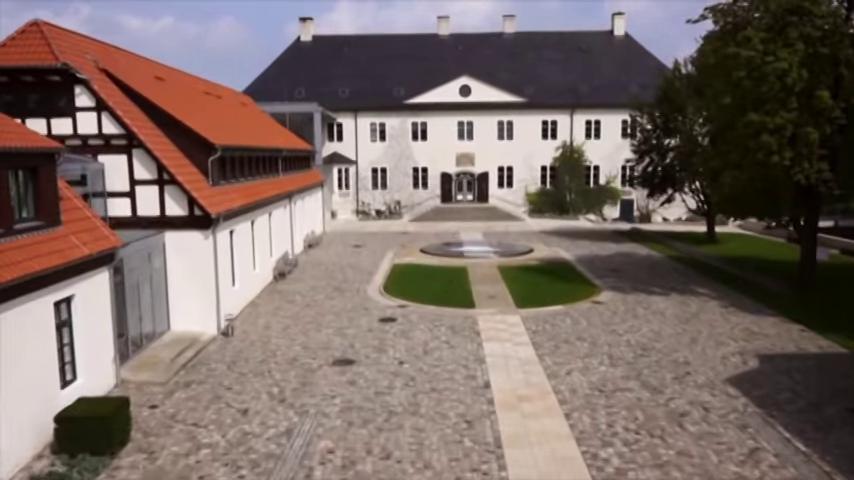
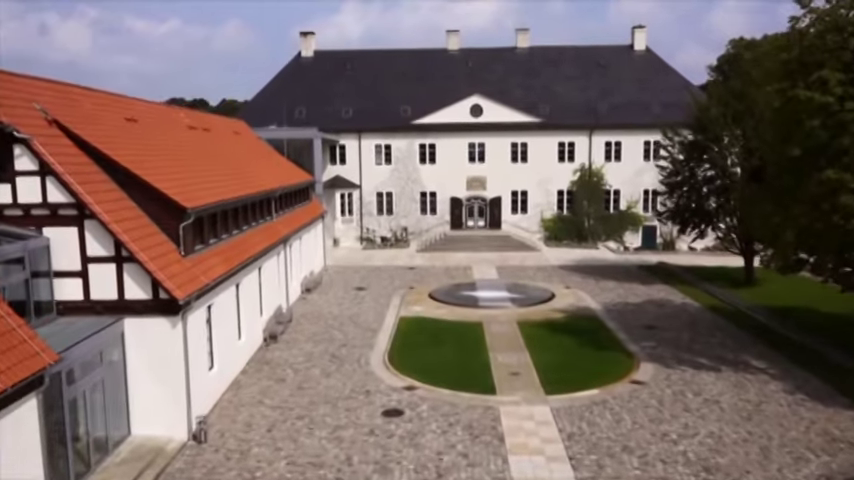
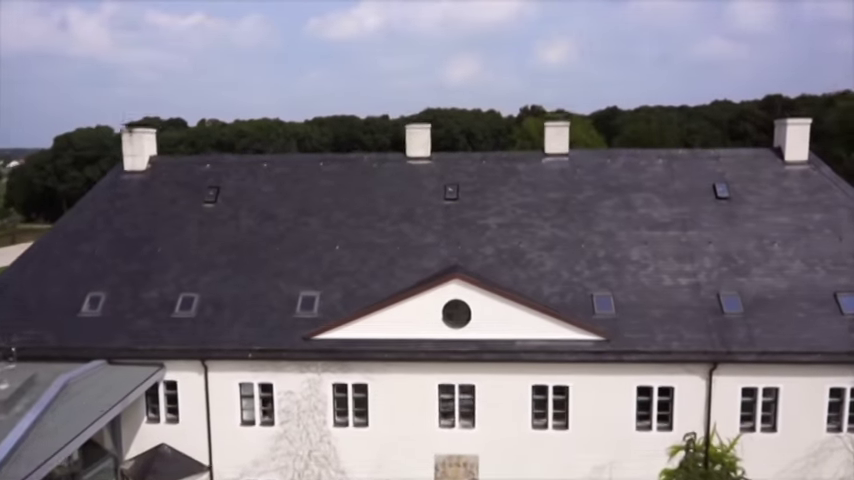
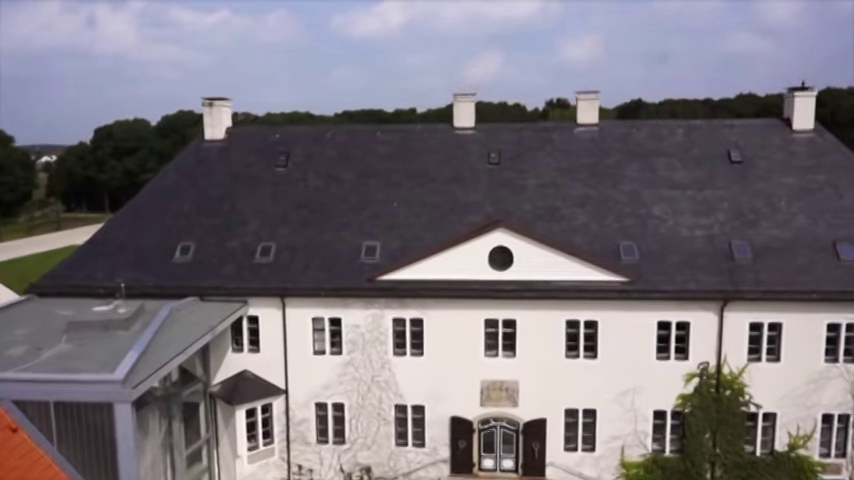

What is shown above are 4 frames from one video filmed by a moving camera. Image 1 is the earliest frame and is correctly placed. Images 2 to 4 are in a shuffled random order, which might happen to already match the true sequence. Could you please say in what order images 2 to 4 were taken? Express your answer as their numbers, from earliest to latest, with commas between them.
2, 4, 3
